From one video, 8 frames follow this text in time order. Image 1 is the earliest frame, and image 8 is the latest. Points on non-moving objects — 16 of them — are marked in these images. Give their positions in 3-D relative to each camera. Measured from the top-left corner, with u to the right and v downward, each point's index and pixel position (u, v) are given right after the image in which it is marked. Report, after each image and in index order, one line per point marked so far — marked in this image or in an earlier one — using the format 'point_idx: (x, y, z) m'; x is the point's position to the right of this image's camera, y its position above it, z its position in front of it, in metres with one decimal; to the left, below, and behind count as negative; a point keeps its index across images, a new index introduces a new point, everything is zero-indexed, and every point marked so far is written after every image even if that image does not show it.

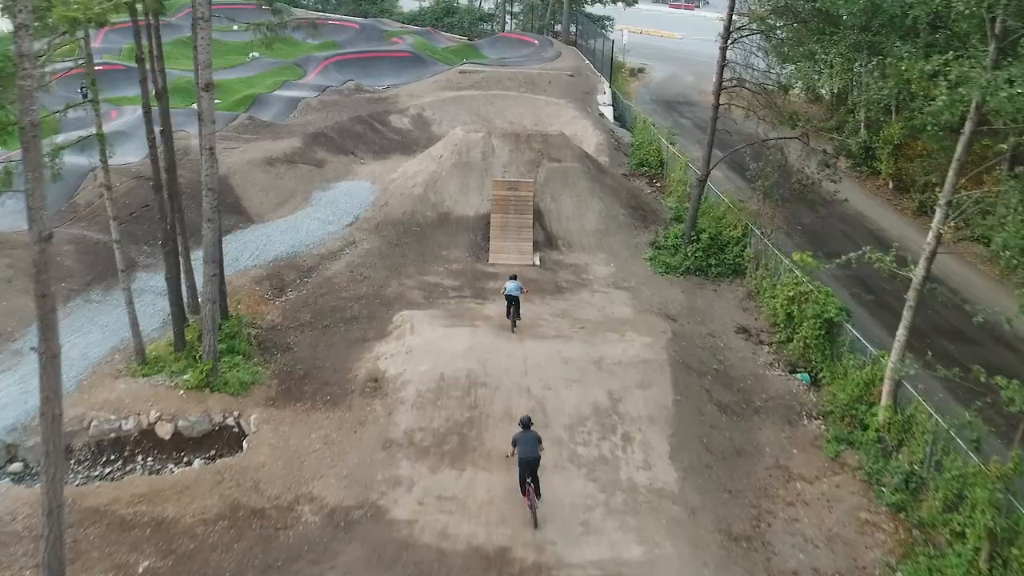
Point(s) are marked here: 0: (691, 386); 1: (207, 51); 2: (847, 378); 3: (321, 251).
0: (+2.5, -1.4, +14.3) m
1: (-3.8, +3.0, +13.2) m
2: (+4.8, -1.3, +15.1) m
3: (-3.7, +0.7, +20.0) m
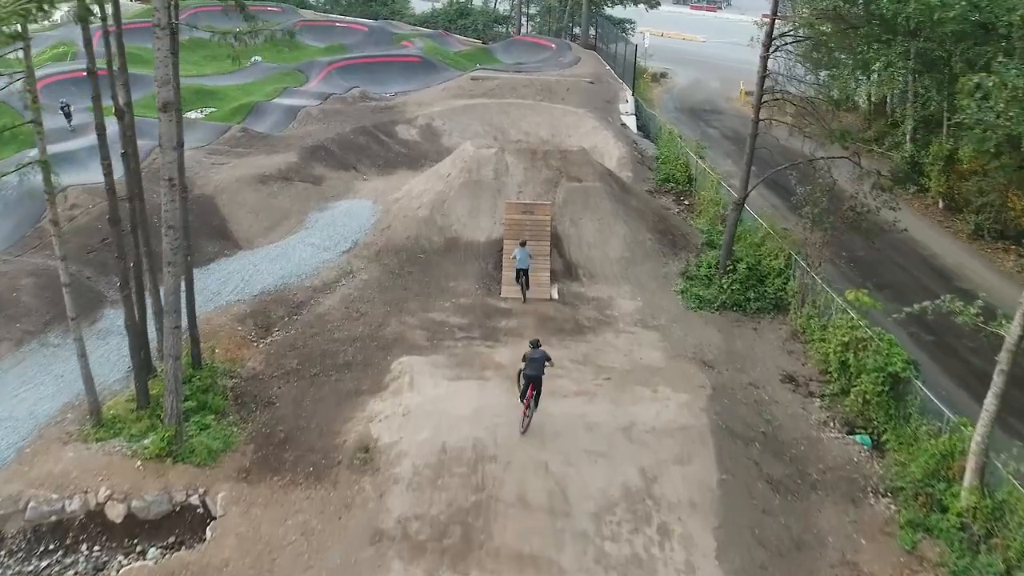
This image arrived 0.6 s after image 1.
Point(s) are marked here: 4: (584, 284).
0: (+2.6, -2.0, +12.1) m
1: (-3.7, +2.4, +11.1) m
2: (+5.0, -2.0, +12.9) m
3: (-3.4, +0.1, +17.9) m
4: (+1.3, +0.1, +18.9) m
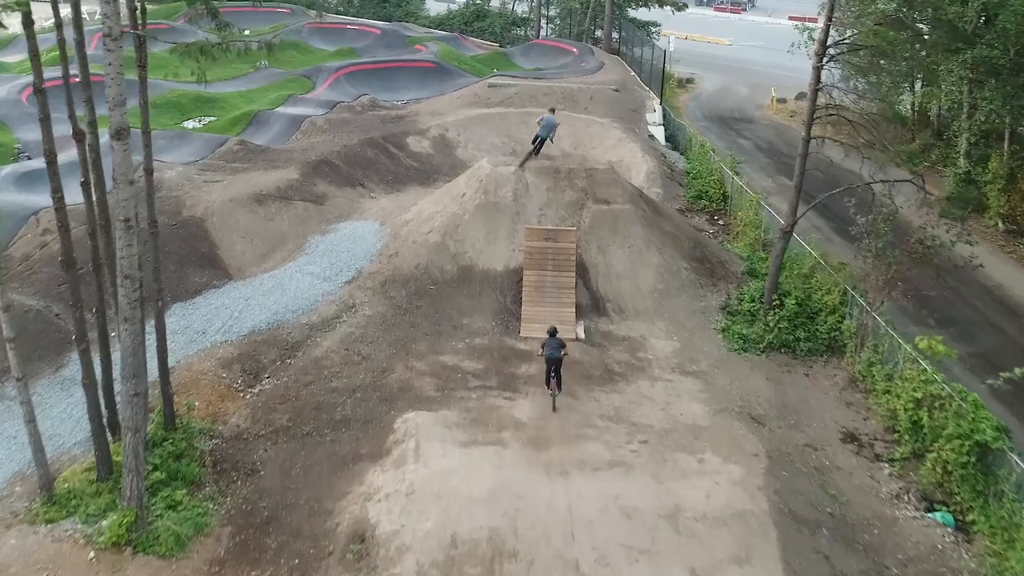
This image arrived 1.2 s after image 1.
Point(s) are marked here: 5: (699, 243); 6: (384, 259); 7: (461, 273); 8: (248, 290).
0: (+2.8, -2.6, +10.1) m
1: (-3.4, +1.8, +9.2) m
2: (+5.2, -2.6, +10.8) m
3: (-3.1, -0.5, +16.0) m
4: (+1.6, -0.5, +16.9) m
5: (+3.5, +0.9, +19.4) m
6: (-2.2, +0.5, +18.2) m
7: (-0.9, +0.3, +17.8) m
8: (-4.2, 0.0, +16.7) m
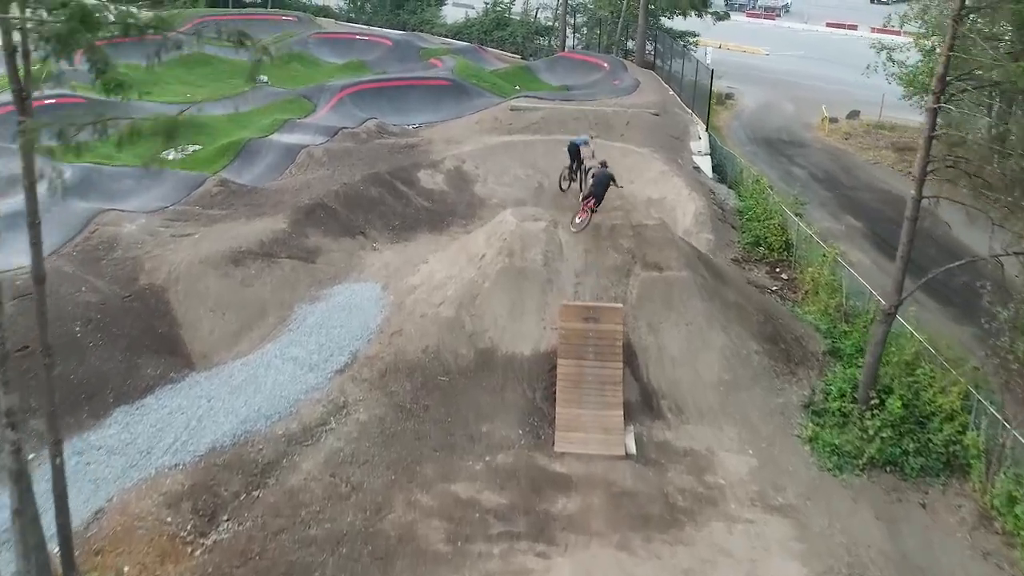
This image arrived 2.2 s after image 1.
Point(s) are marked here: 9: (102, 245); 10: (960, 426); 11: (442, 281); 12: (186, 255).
0: (+3.1, -3.8, +6.7) m
1: (-3.1, +0.6, +5.8) m
2: (+5.5, -3.8, +7.3) m
3: (-2.7, -1.7, +12.6) m
4: (+2.1, -1.8, +13.5) m
5: (+3.9, -0.4, +15.9) m
6: (-1.8, -0.7, +14.8) m
7: (-0.4, -1.0, +14.3) m
8: (-3.8, -1.2, +13.4) m
9: (-6.2, +0.6, +15.8) m
10: (+5.6, -1.7, +13.0) m
11: (-1.1, +0.1, +15.8) m
12: (-5.0, +0.5, +15.9) m
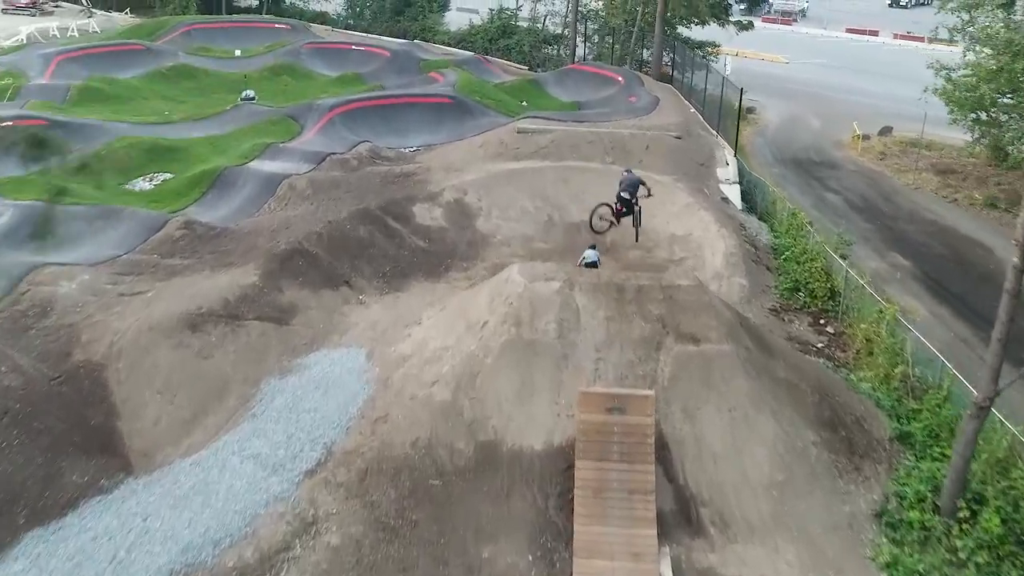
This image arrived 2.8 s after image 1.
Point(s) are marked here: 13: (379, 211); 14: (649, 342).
0: (+3.2, -4.8, +4.1) m
1: (-3.1, -0.3, +3.3) m
2: (+5.6, -4.7, +4.8) m
3: (-2.6, -2.6, +10.1) m
4: (+2.1, -2.7, +10.9) m
5: (+4.0, -1.3, +13.4) m
6: (-1.7, -1.6, +12.3) m
7: (-0.4, -1.9, +11.8) m
8: (-3.7, -2.2, +10.9) m
9: (-6.1, -0.3, +13.4) m
10: (+5.7, -2.6, +10.5) m
11: (-1.0, -0.8, +13.3) m
12: (-4.9, -0.4, +13.4) m
13: (-2.4, +1.4, +19.1) m
14: (+1.7, -0.6, +12.9) m
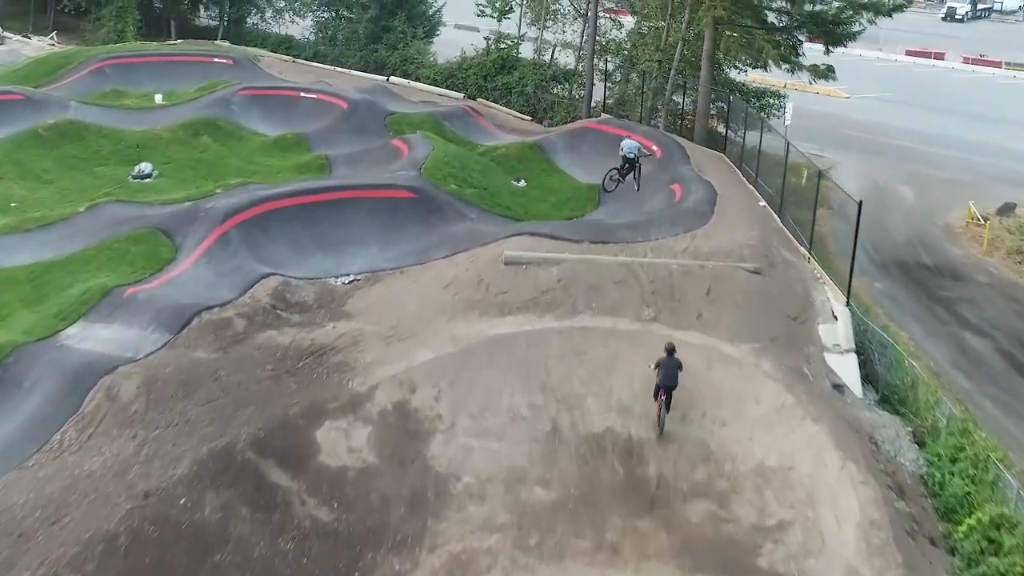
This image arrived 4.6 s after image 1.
0: (+2.7, -7.9, -4.3) m
1: (-3.6, -3.4, -5.0) m
2: (+5.1, -7.9, -3.7) m
3: (-3.0, -5.7, +1.7) m
4: (+1.7, -5.9, +2.5) m
5: (+3.7, -4.5, +5.0) m
6: (-2.1, -4.8, +3.9) m
7: (-0.7, -5.0, +3.4) m
8: (-4.1, -5.3, +2.5) m
9: (-6.5, -3.4, +5.1) m
10: (+5.3, -5.8, +2.0) m
11: (-1.3, -3.9, +4.9) m
12: (-5.2, -3.5, +5.1) m
13: (-2.7, -1.7, +10.7) m
14: (+1.3, -3.8, +4.4) m
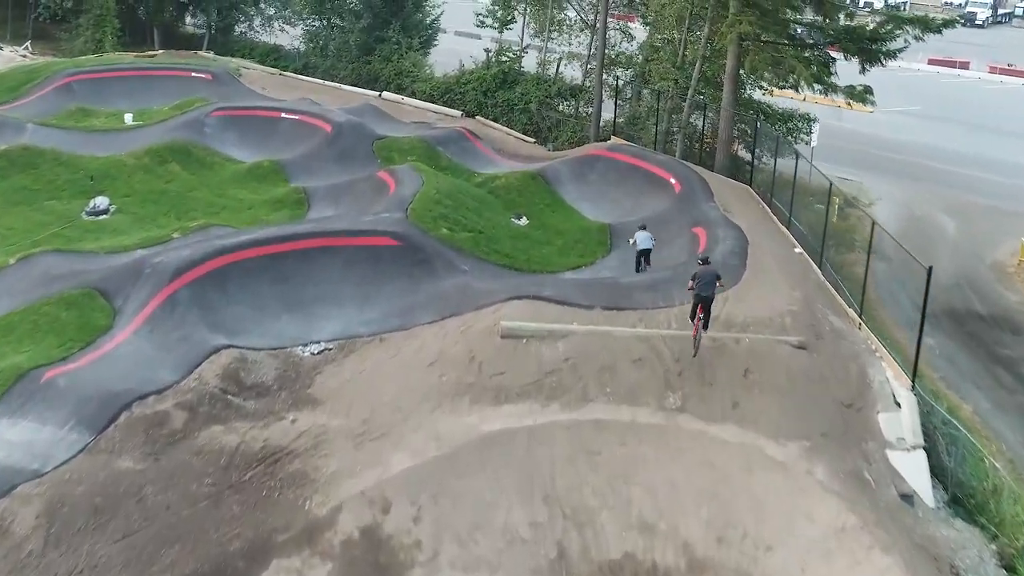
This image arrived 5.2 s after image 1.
0: (+2.6, -8.8, -6.8) m
1: (-3.7, -4.4, -7.5) m
2: (+5.0, -8.8, -6.2) m
3: (-3.1, -6.7, -0.7) m
4: (+1.7, -6.8, +0.1) m
5: (+3.6, -5.4, +2.5) m
6: (-2.2, -5.7, +1.5) m
7: (-0.8, -6.0, +1.0) m
8: (-4.2, -6.2, +0.1) m
9: (-6.5, -4.3, +2.6) m
10: (+5.2, -6.7, -0.5) m
11: (-1.4, -4.9, +2.5) m
12: (-5.3, -4.5, +2.7) m
13: (-2.7, -2.7, +8.3) m
14: (+1.3, -4.7, +2.0) m
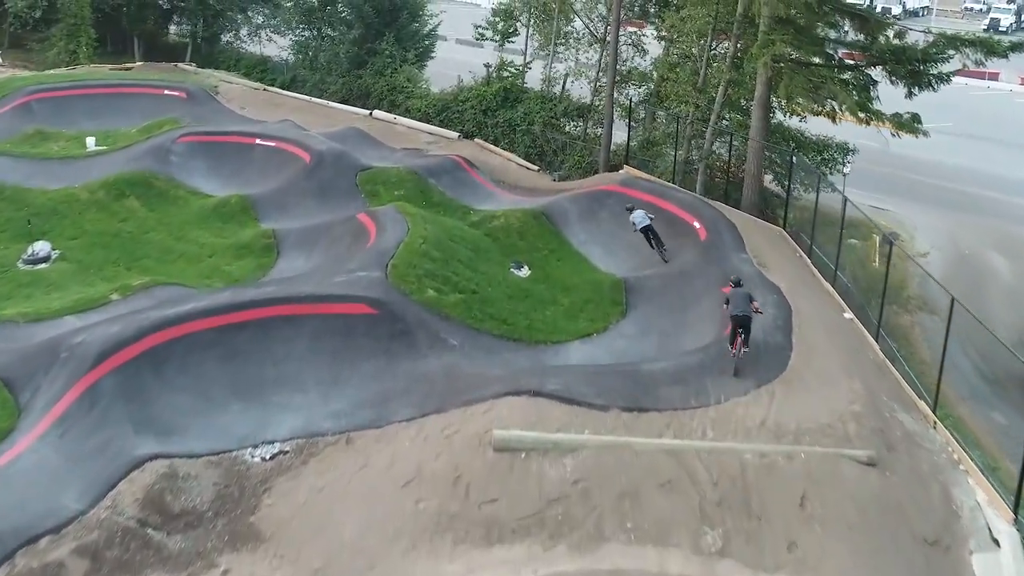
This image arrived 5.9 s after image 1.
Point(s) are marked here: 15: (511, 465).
0: (+2.4, -9.8, -9.3) m
1: (-3.8, -5.3, -10.0) m
2: (+4.9, -9.8, -8.8) m
3: (-3.2, -7.6, -3.3) m
4: (+1.5, -7.8, -2.5) m
5: (+3.5, -6.4, -0.1) m
6: (-2.3, -6.7, -1.0) m
7: (-0.9, -6.9, -1.6) m
8: (-4.3, -7.2, -2.5) m
9: (-6.6, -5.3, +0.1) m
10: (+5.1, -7.7, -3.0) m
11: (-1.5, -5.9, -0.1) m
12: (-5.4, -5.4, +0.1) m
13: (-2.8, -3.6, +5.7) m
14: (+1.2, -5.7, -0.6) m
15: (0.0, -1.7, +10.2) m
